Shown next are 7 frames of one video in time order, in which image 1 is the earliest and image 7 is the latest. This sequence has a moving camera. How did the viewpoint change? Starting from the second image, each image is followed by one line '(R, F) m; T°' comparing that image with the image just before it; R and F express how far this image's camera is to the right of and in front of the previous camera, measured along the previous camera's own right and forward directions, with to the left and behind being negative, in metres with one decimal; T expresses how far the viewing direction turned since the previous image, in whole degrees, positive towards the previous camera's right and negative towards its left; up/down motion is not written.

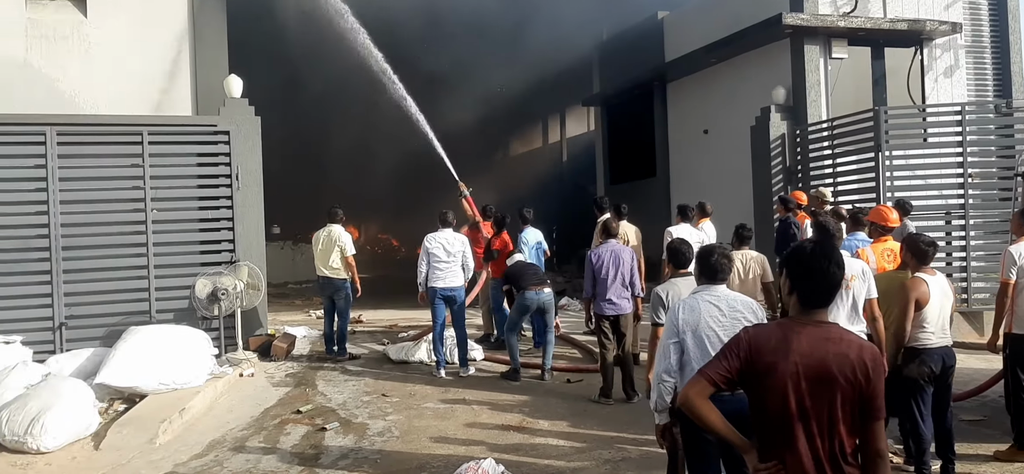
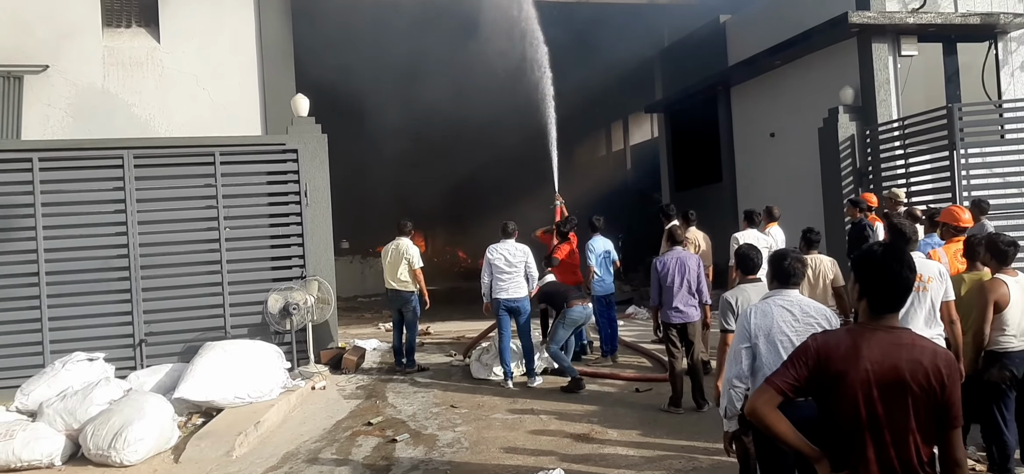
(0.0, 0.0) m; -6°
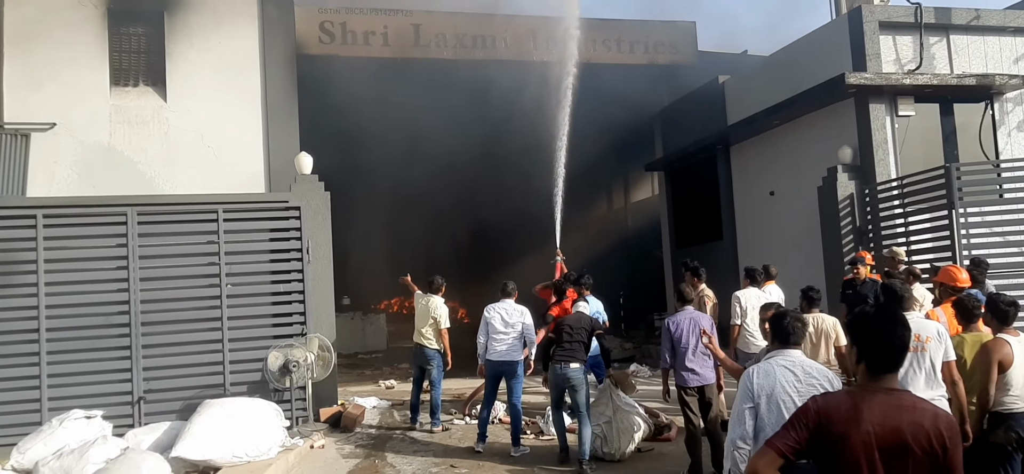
(0.0, 0.0) m; 0°
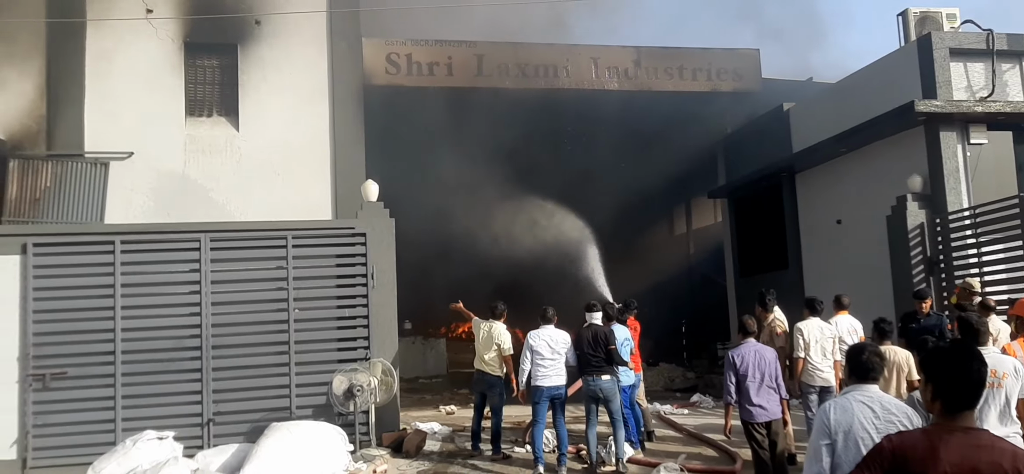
(0.0, -0.1) m; -5°
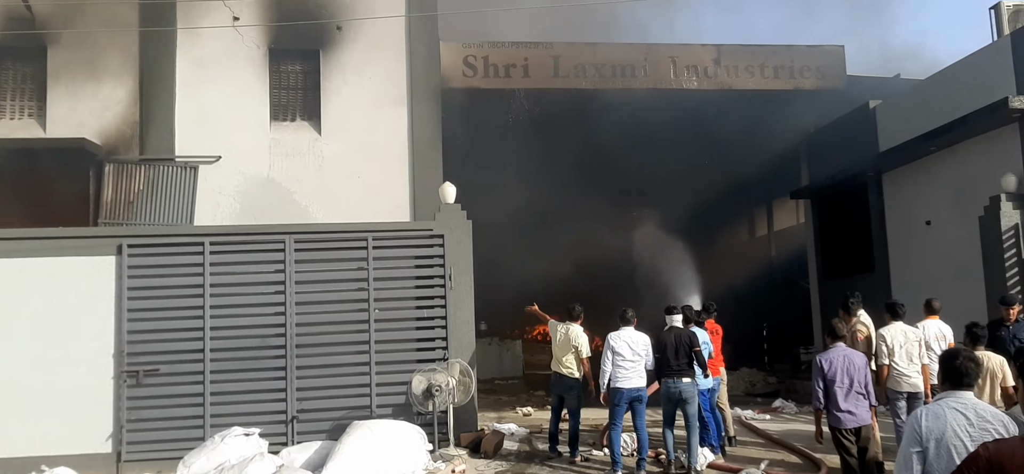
(-0.4, 0.0) m; -4°
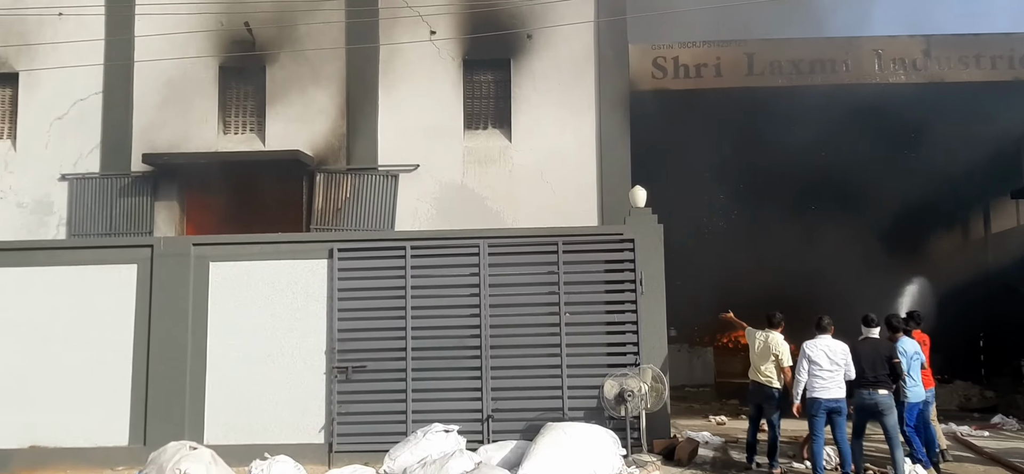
(-1.3, -0.1) m; -8°
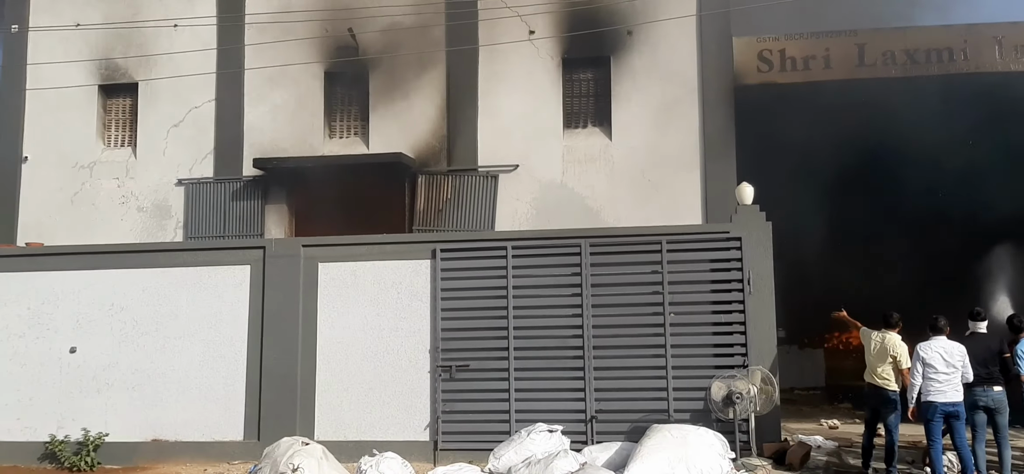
(-0.7, 0.0) m; -4°
